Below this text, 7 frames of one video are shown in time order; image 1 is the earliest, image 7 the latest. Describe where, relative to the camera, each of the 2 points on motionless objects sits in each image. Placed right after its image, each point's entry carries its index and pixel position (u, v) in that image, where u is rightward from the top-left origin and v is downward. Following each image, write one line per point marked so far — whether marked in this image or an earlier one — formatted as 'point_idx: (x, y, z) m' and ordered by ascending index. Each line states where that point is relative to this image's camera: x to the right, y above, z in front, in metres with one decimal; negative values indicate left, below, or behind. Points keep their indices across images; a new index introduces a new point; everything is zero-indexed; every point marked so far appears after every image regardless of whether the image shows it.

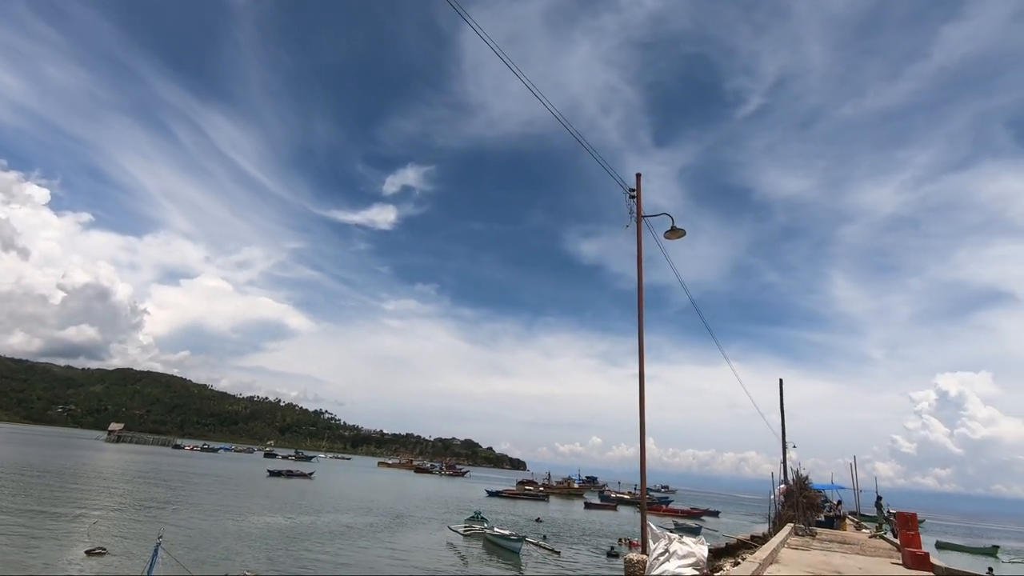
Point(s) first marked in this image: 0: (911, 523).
0: (+11.4, -6.7, +15.4) m
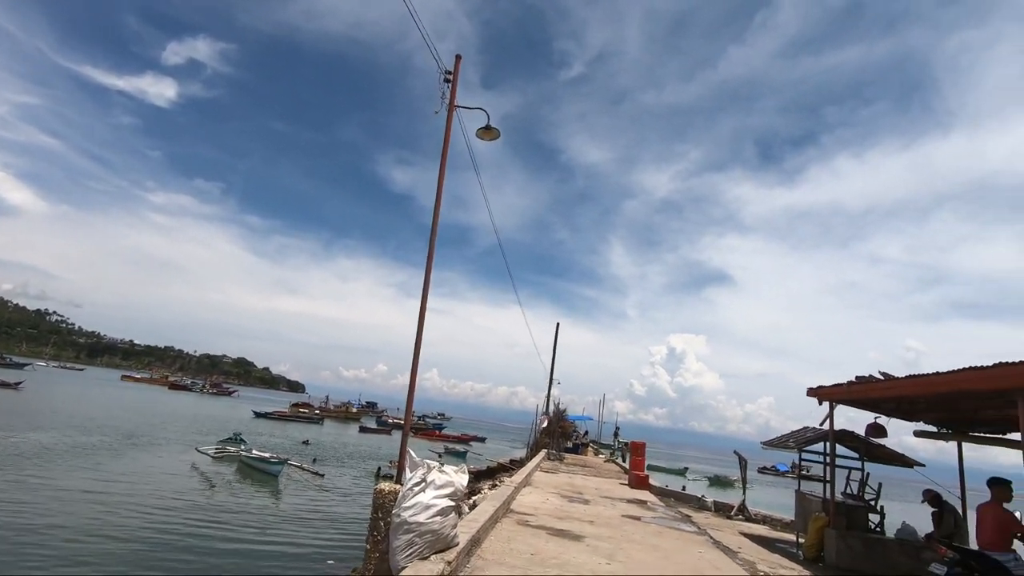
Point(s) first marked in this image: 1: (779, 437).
0: (+4.2, -5.4, +17.9) m
1: (+5.4, -3.0, +10.9) m
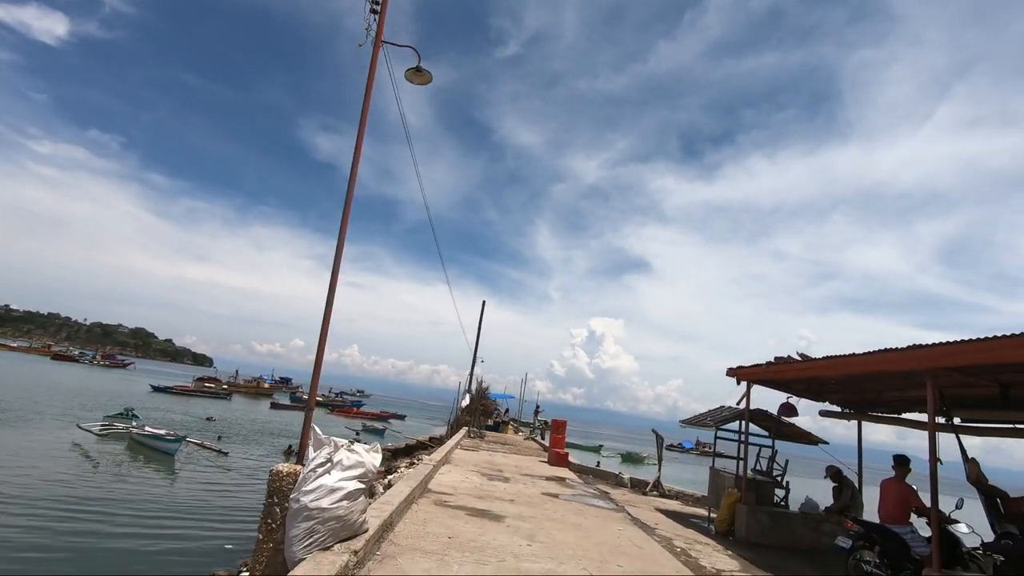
0: (+1.6, -4.7, +18.0) m
1: (+3.8, -2.6, +11.1) m
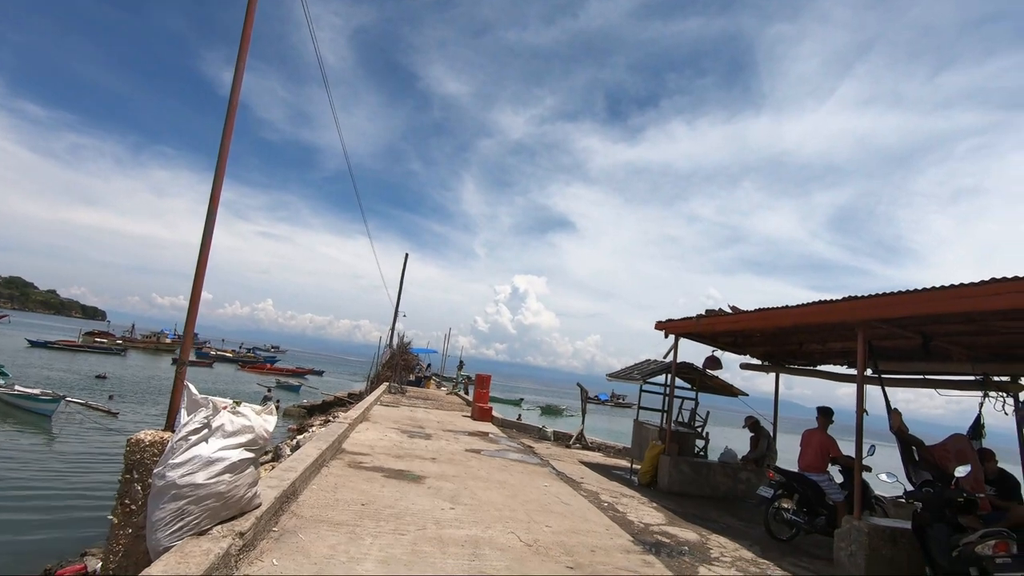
0: (-0.9, -3.1, +17.7) m
1: (+2.3, -1.6, +11.0) m
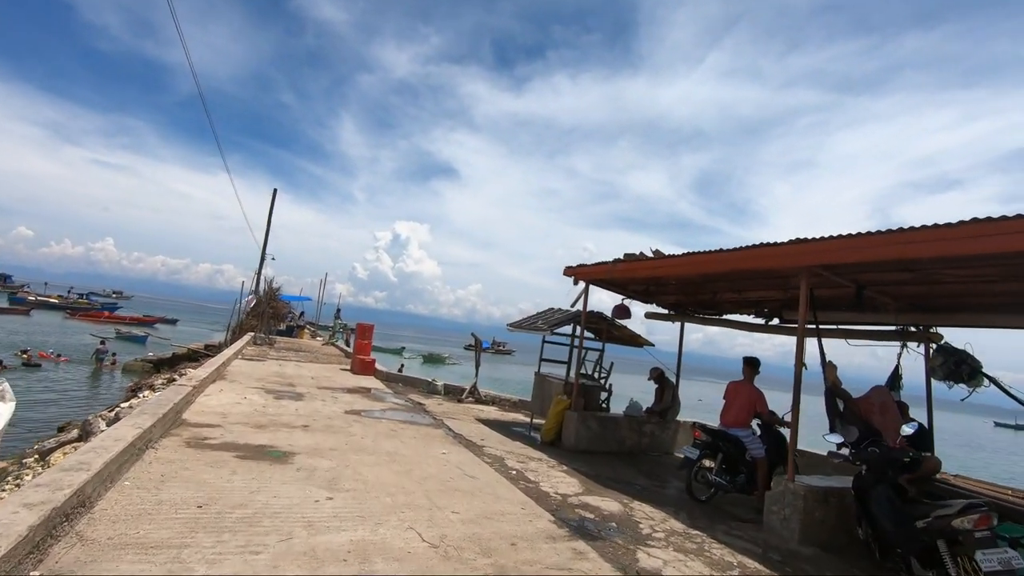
0: (-4.4, -1.3, +16.0) m
1: (+0.3, -0.6, +10.1) m
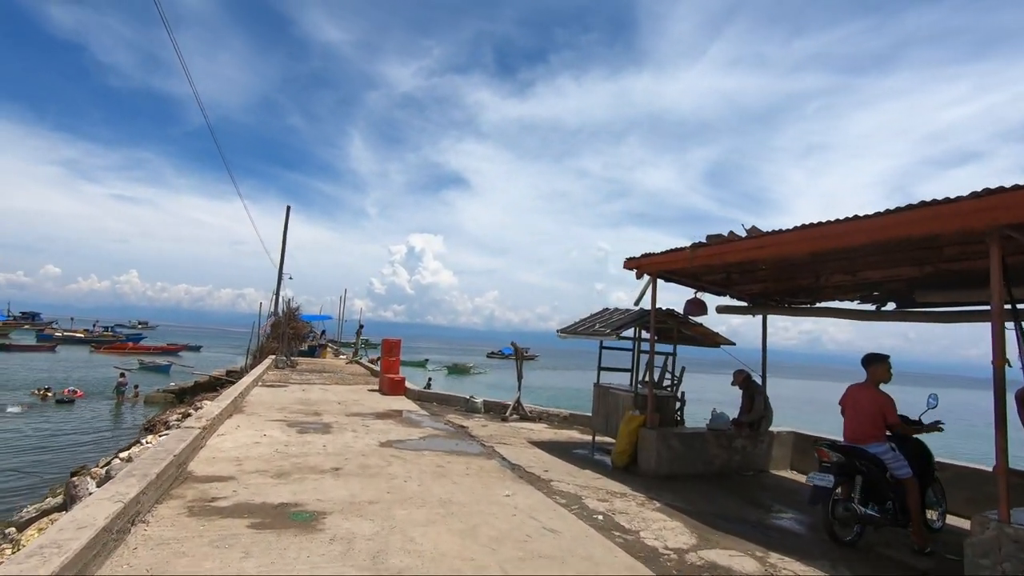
0: (-3.3, -1.7, +14.8) m
1: (+1.1, -0.5, +8.7) m
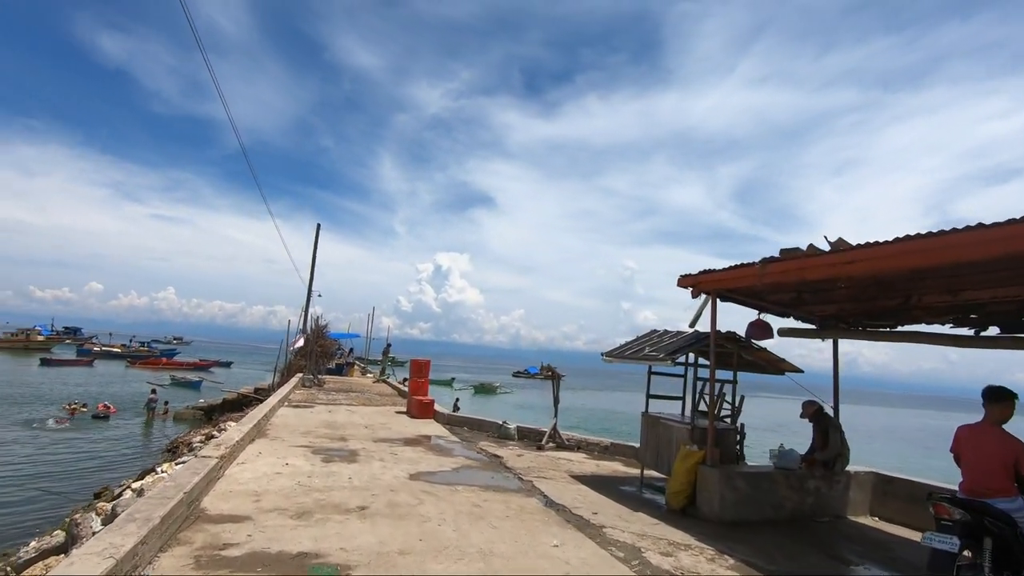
0: (-2.4, -2.2, +14.2) m
1: (+1.7, -0.8, +8.0) m
